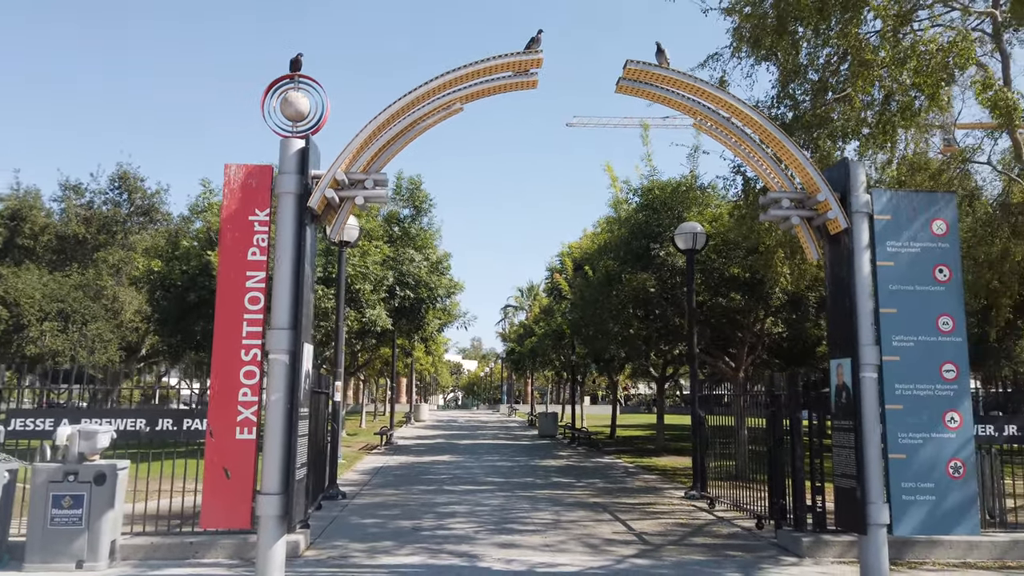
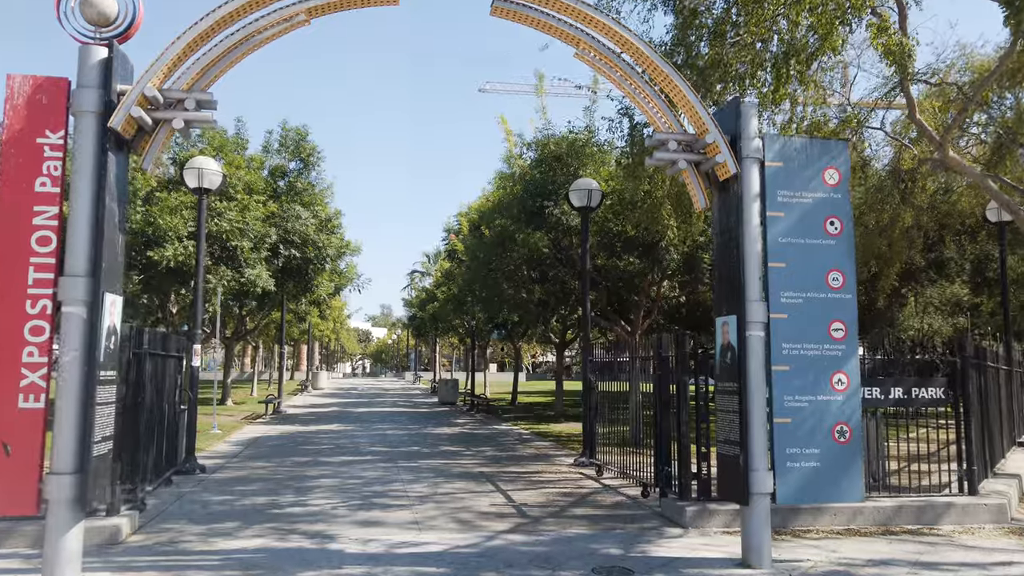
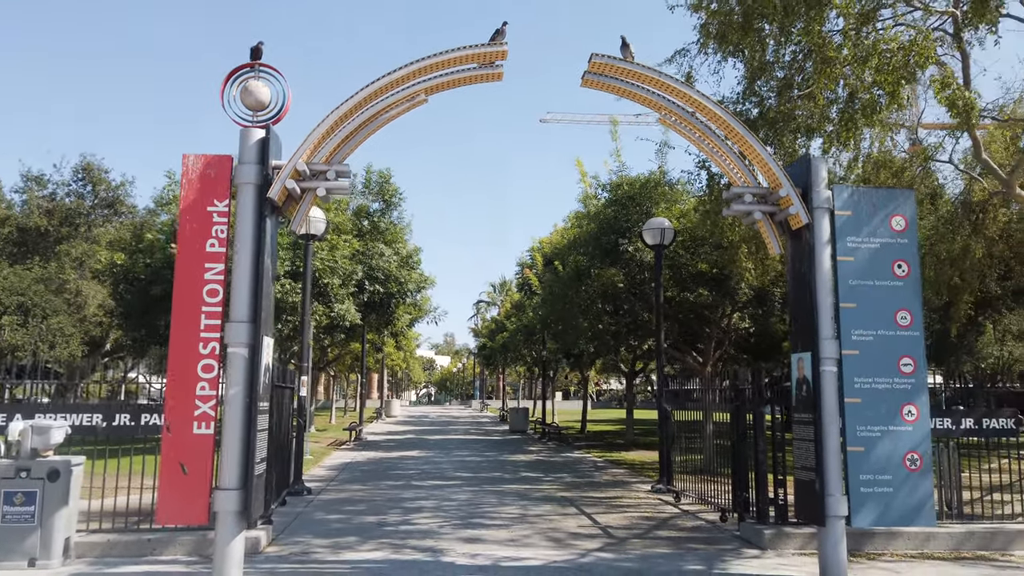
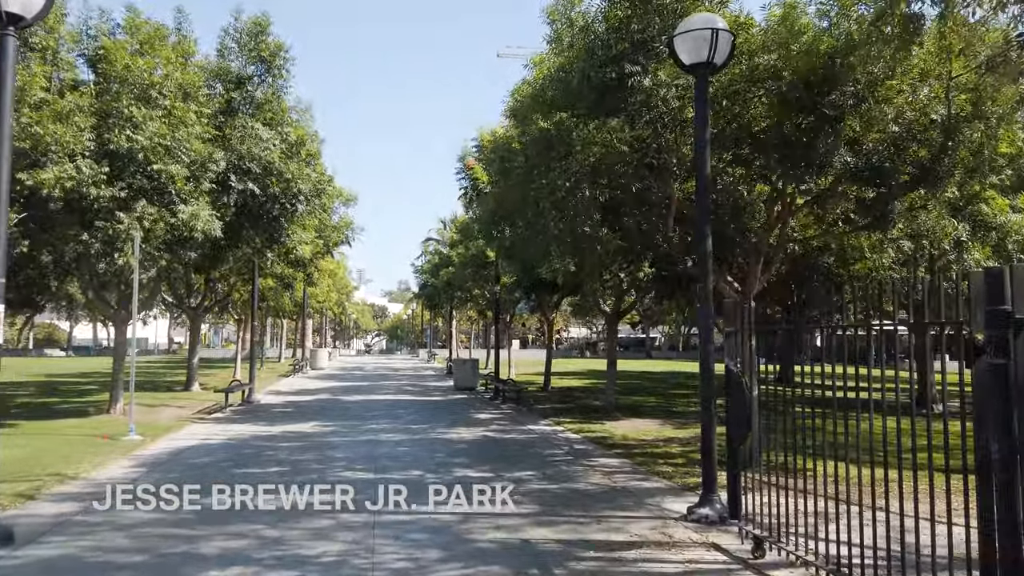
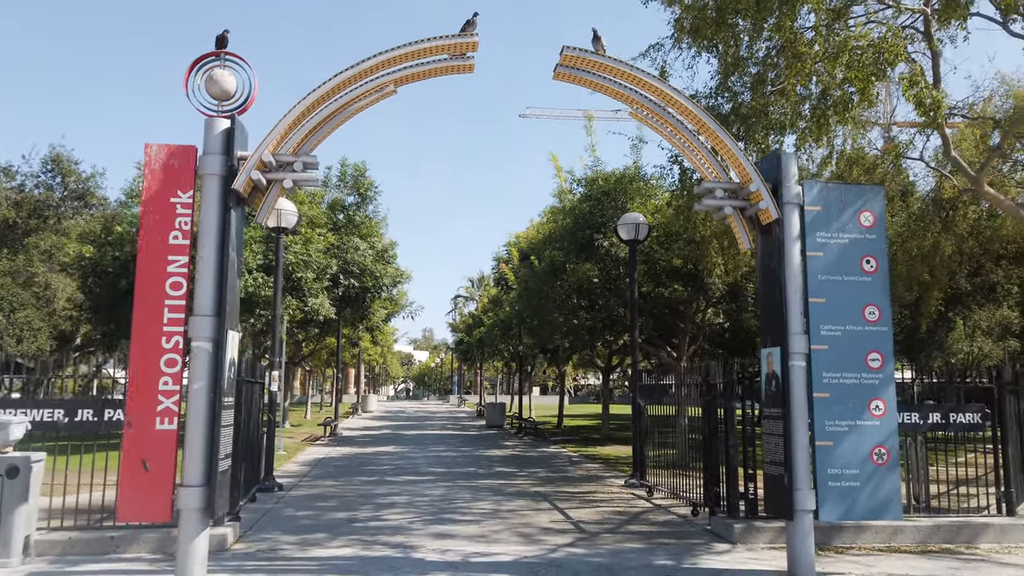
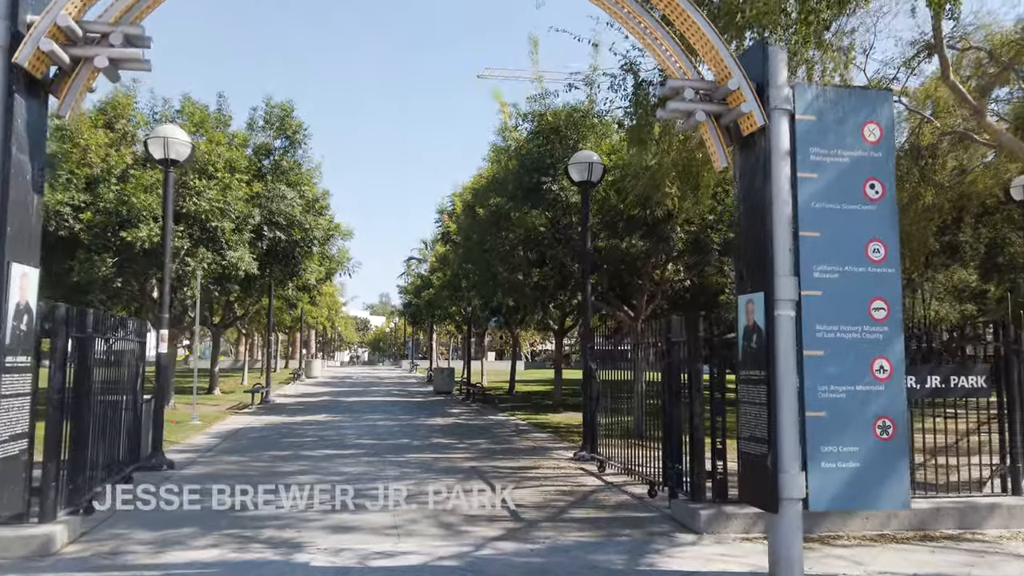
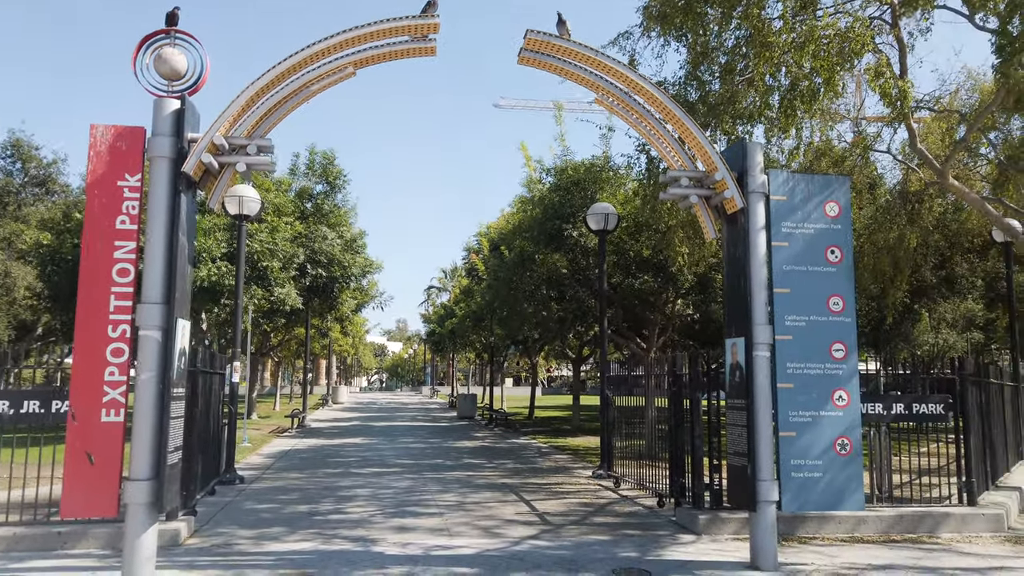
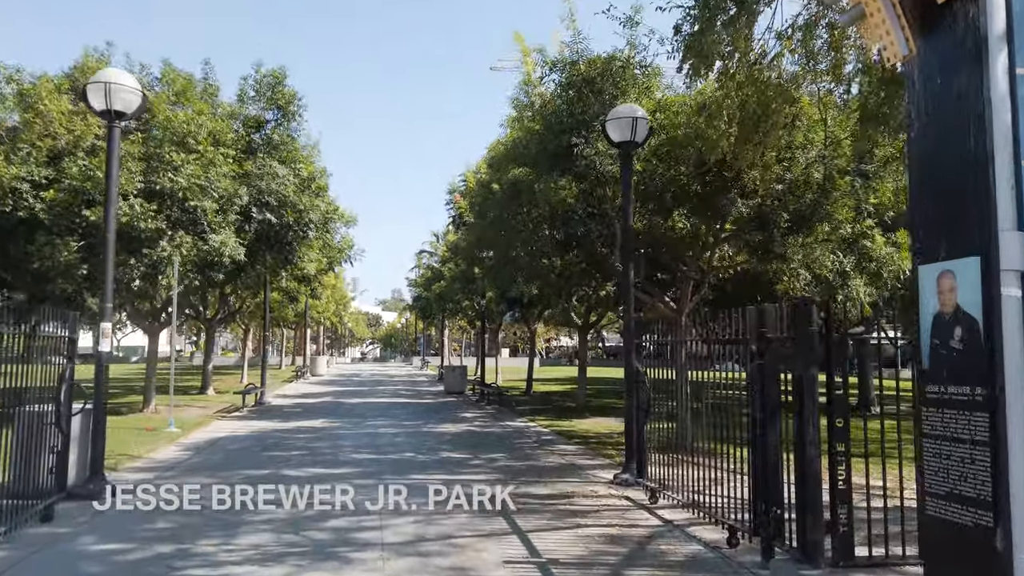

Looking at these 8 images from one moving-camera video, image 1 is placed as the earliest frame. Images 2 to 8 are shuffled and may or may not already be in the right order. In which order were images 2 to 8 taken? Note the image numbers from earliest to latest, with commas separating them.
3, 5, 7, 2, 6, 8, 4
